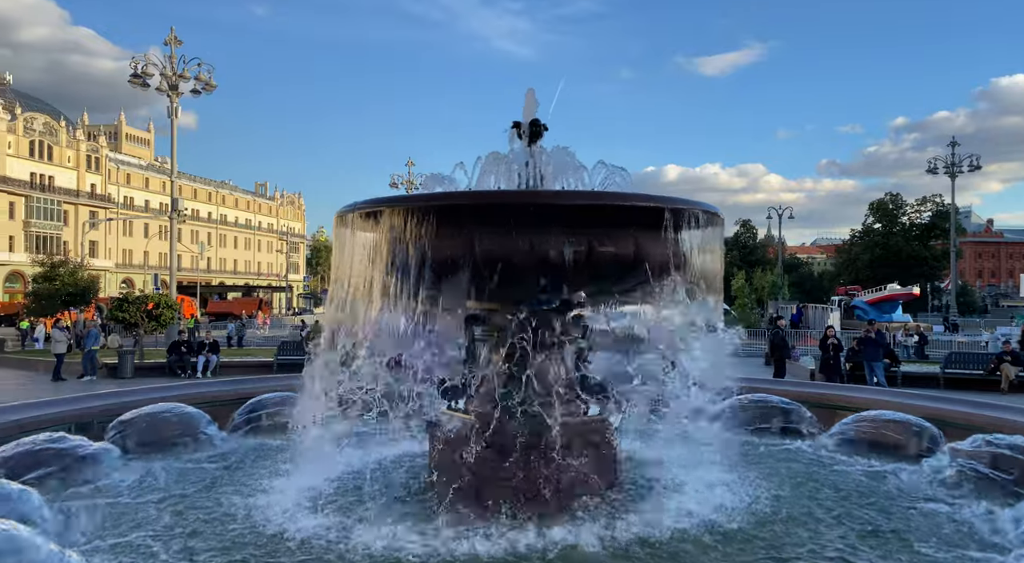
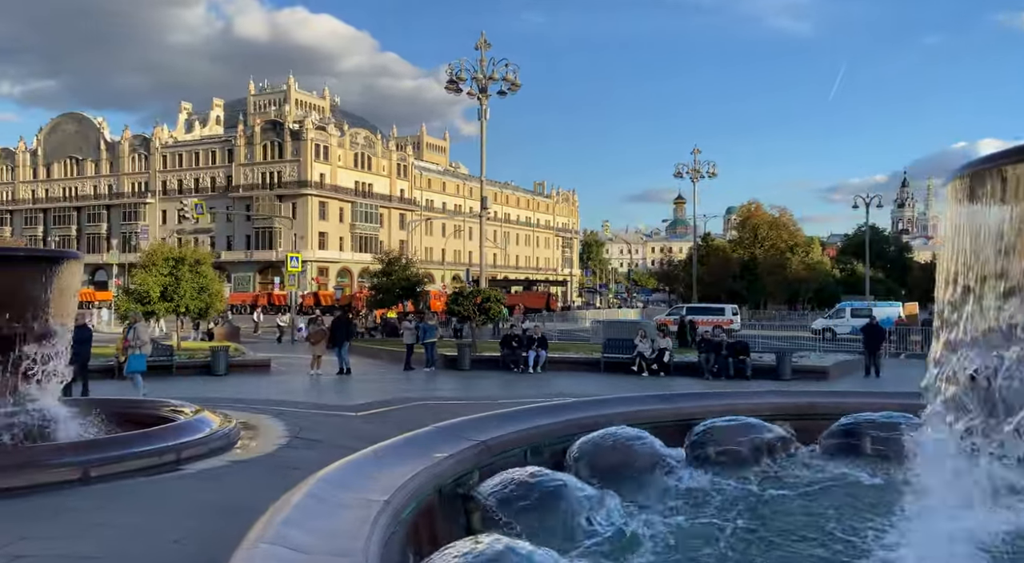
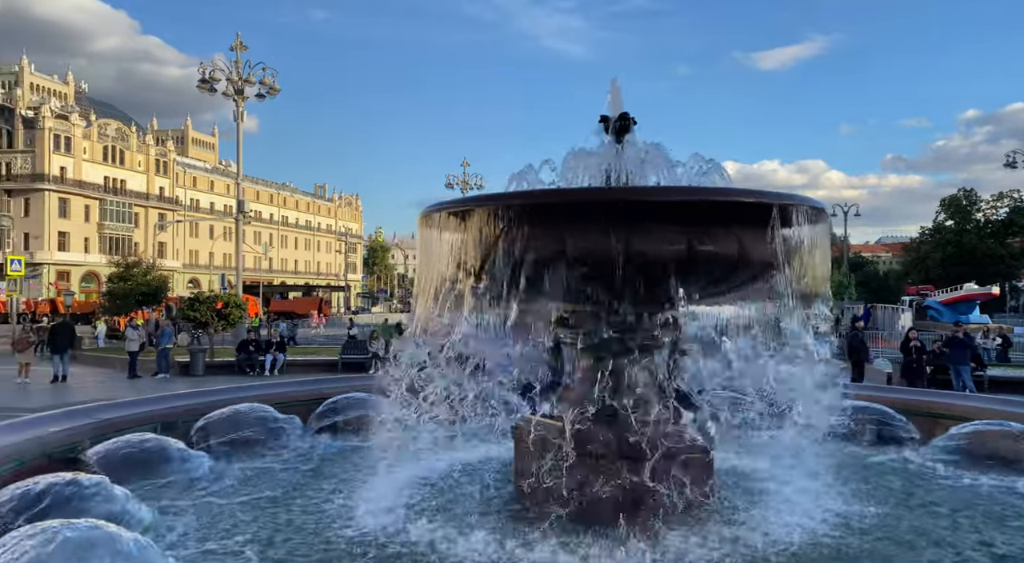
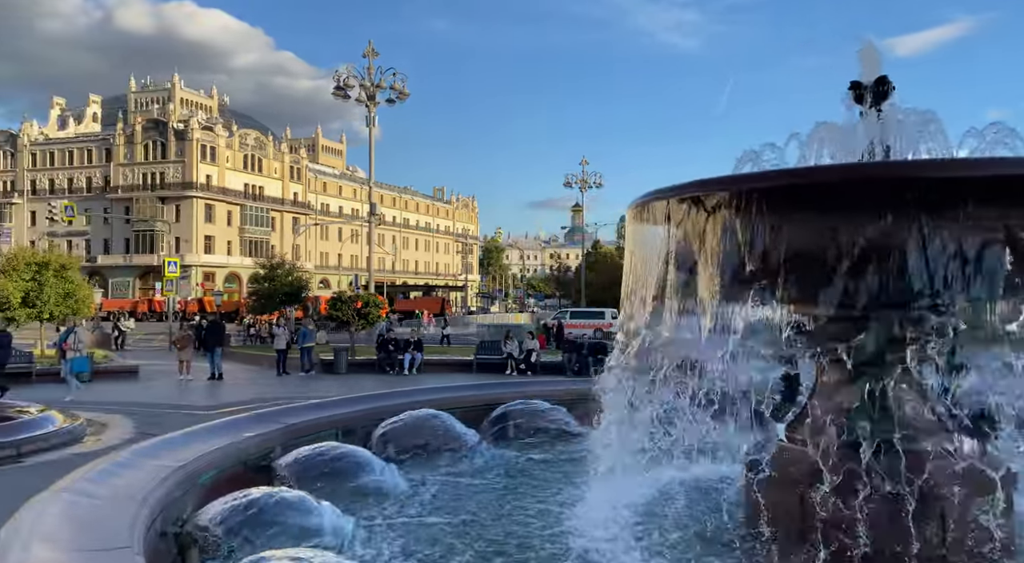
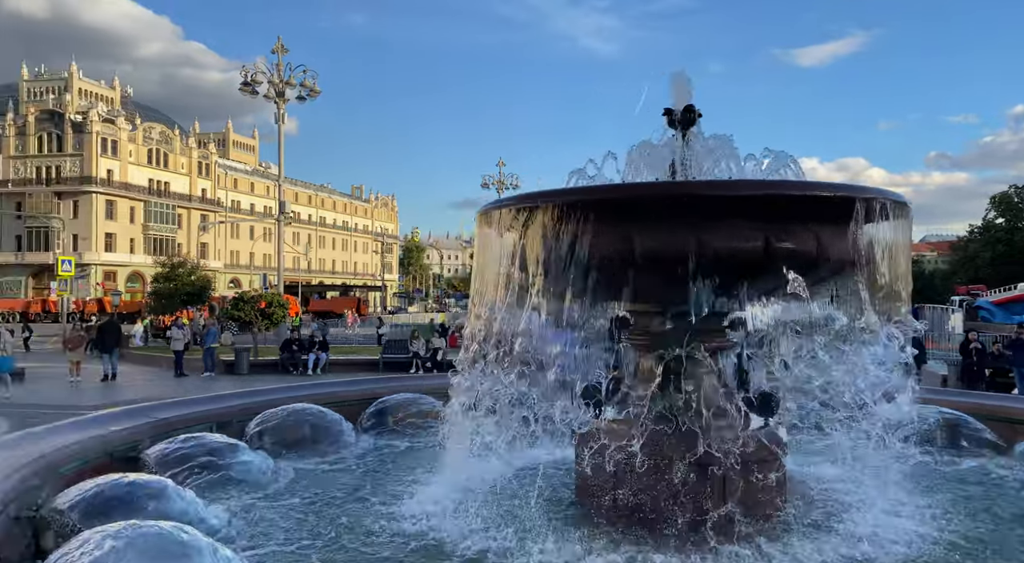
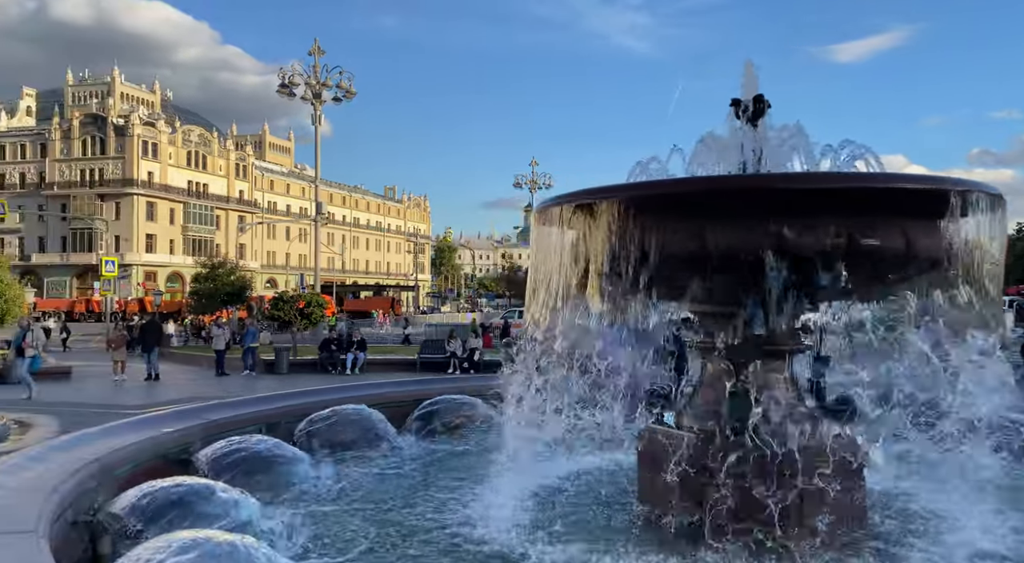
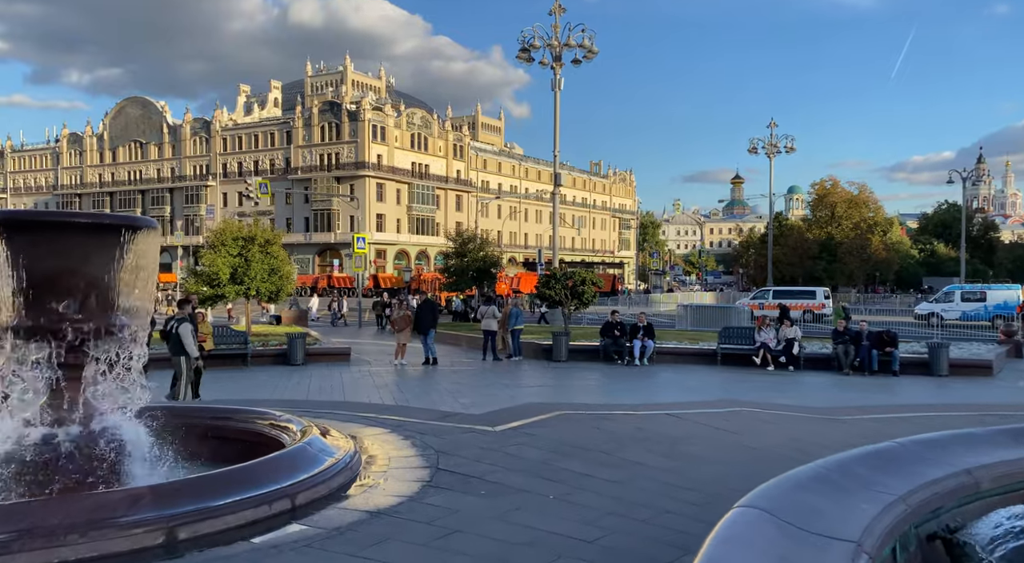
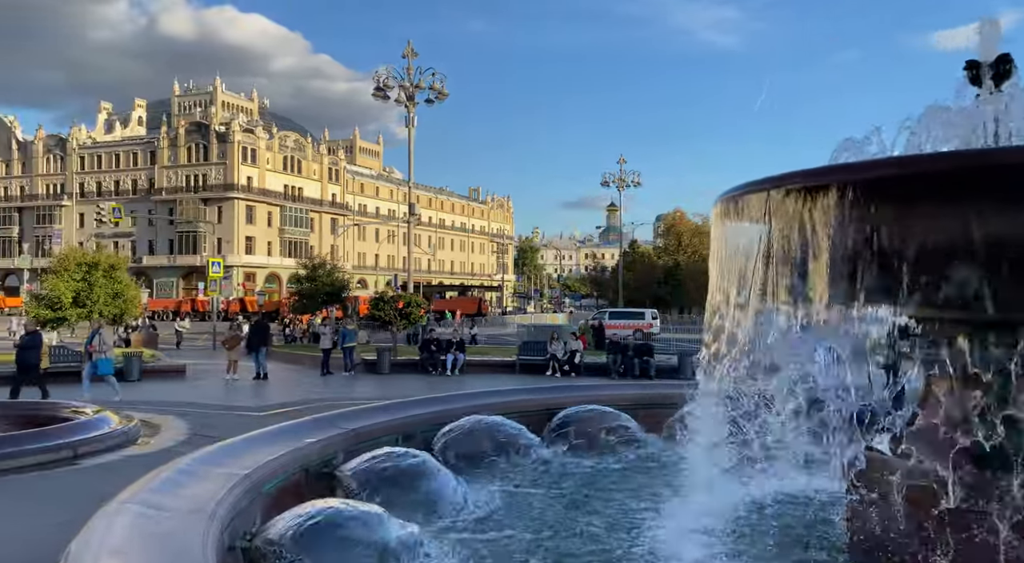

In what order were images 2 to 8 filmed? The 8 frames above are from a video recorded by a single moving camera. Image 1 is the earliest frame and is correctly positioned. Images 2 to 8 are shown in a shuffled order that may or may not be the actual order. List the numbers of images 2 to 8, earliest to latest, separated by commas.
3, 5, 6, 4, 8, 2, 7
